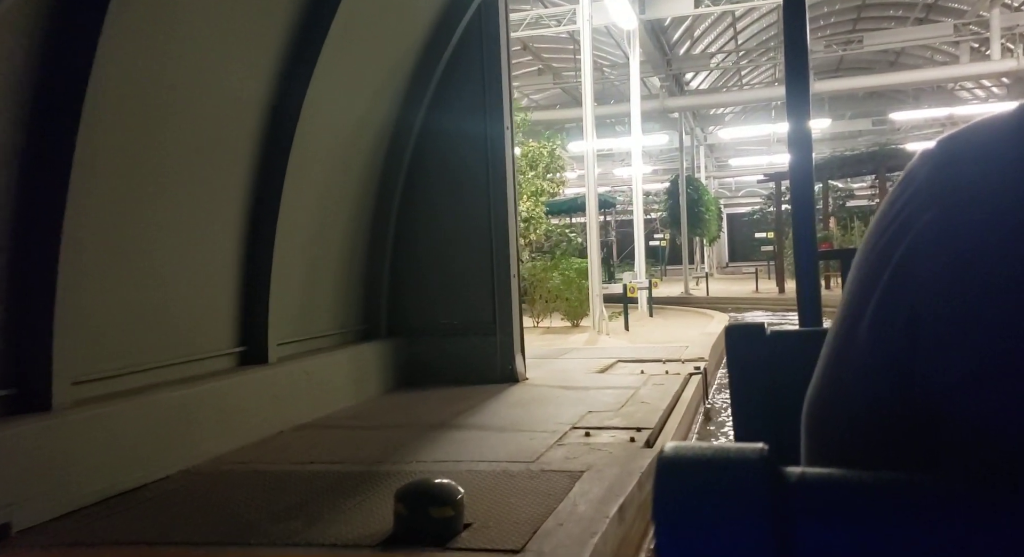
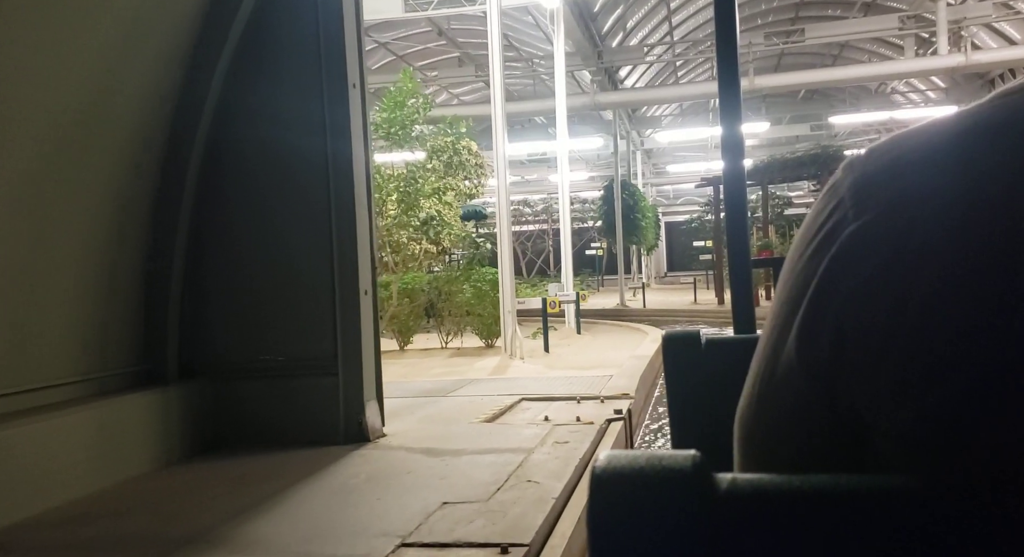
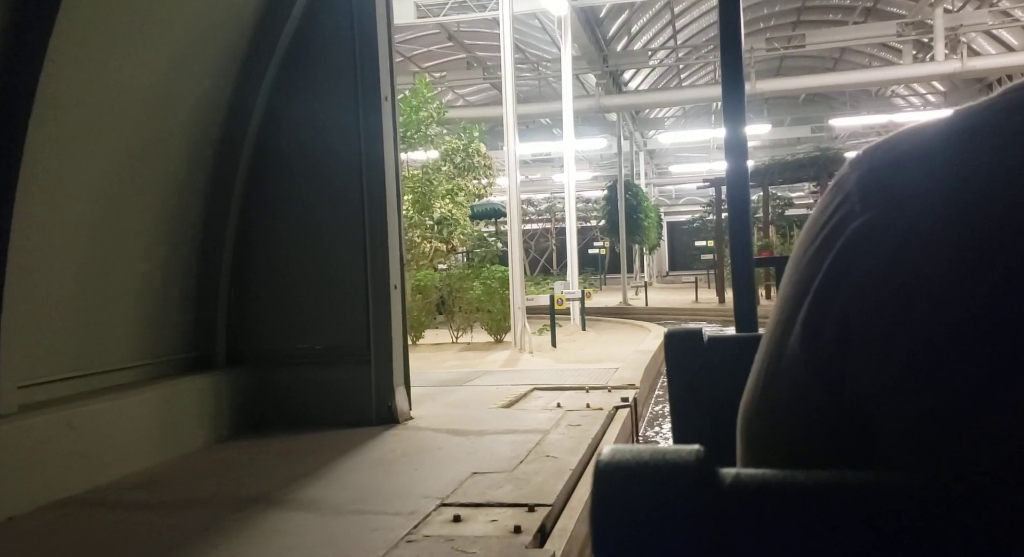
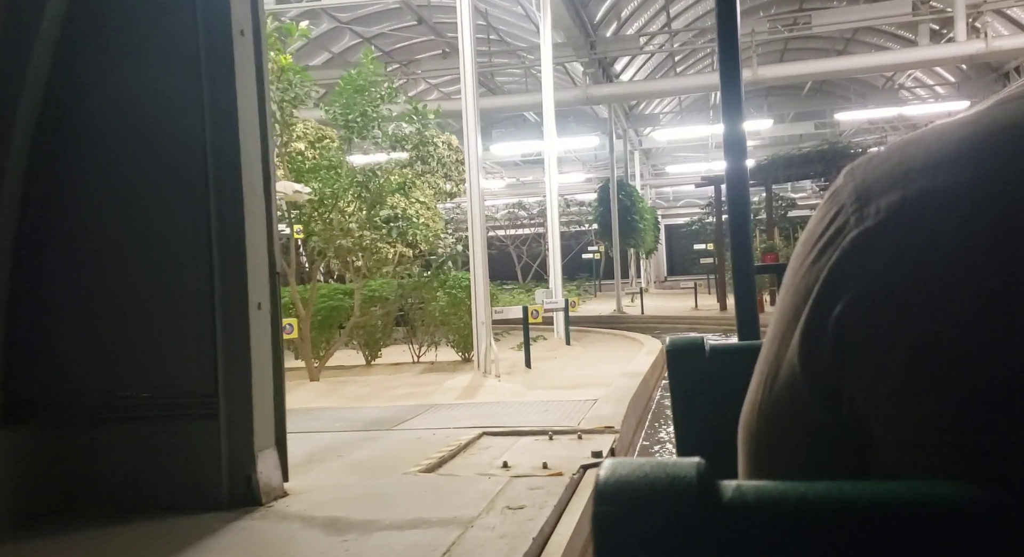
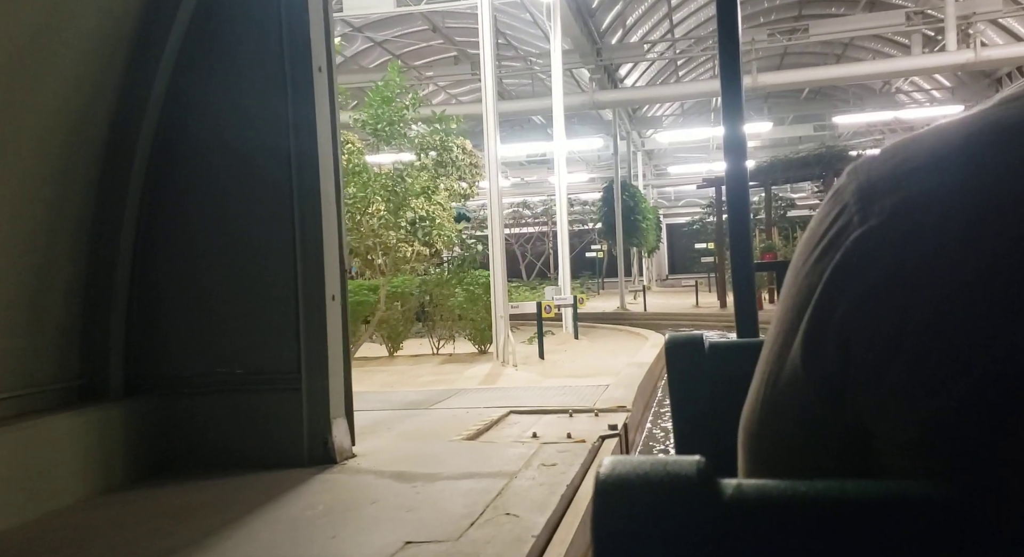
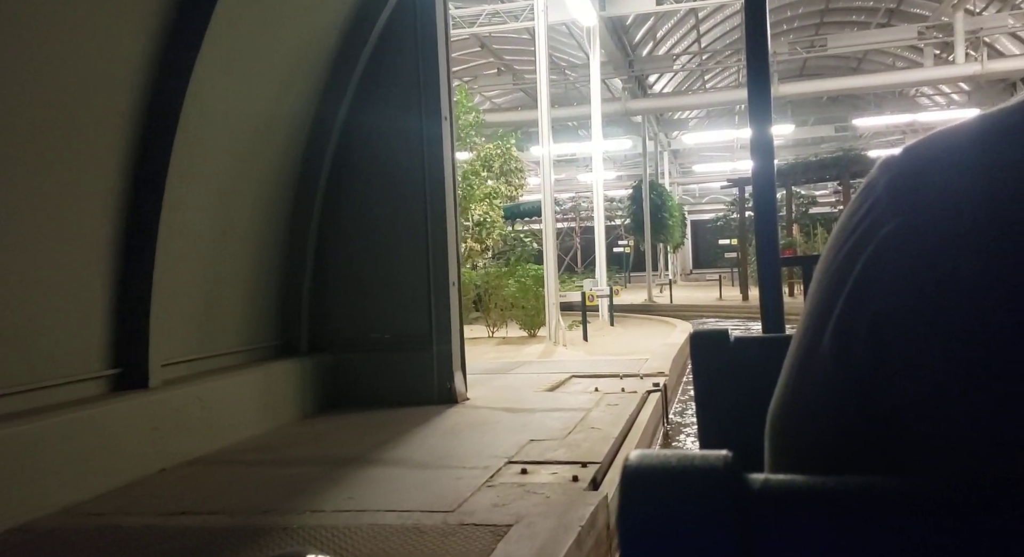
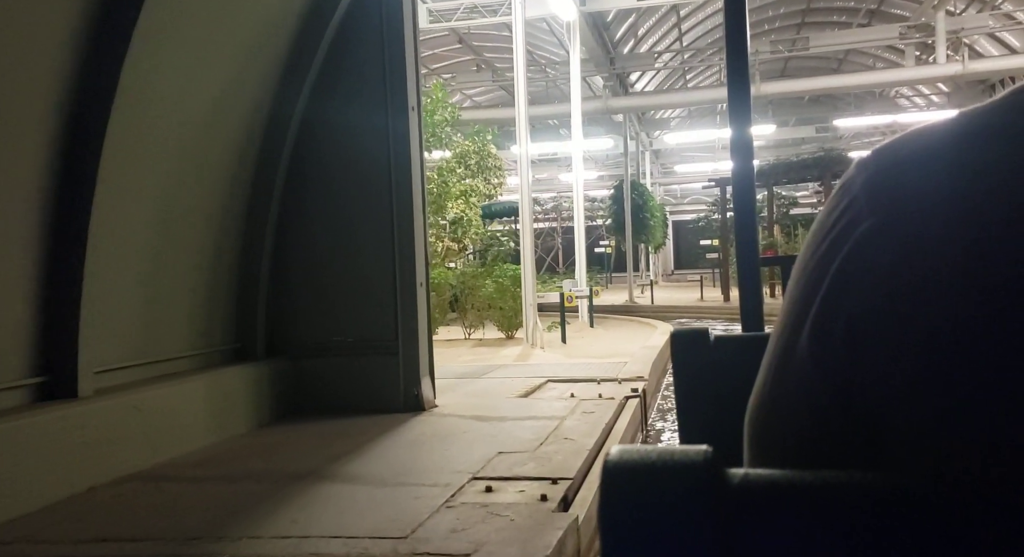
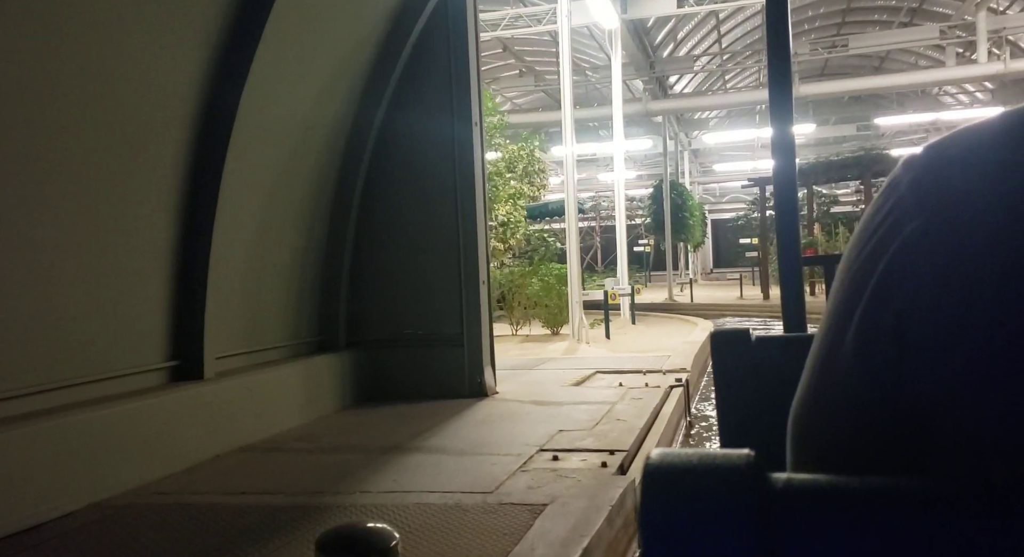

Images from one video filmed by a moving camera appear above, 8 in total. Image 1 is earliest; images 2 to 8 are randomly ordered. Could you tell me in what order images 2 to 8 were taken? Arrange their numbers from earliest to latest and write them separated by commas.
8, 6, 7, 3, 2, 5, 4
